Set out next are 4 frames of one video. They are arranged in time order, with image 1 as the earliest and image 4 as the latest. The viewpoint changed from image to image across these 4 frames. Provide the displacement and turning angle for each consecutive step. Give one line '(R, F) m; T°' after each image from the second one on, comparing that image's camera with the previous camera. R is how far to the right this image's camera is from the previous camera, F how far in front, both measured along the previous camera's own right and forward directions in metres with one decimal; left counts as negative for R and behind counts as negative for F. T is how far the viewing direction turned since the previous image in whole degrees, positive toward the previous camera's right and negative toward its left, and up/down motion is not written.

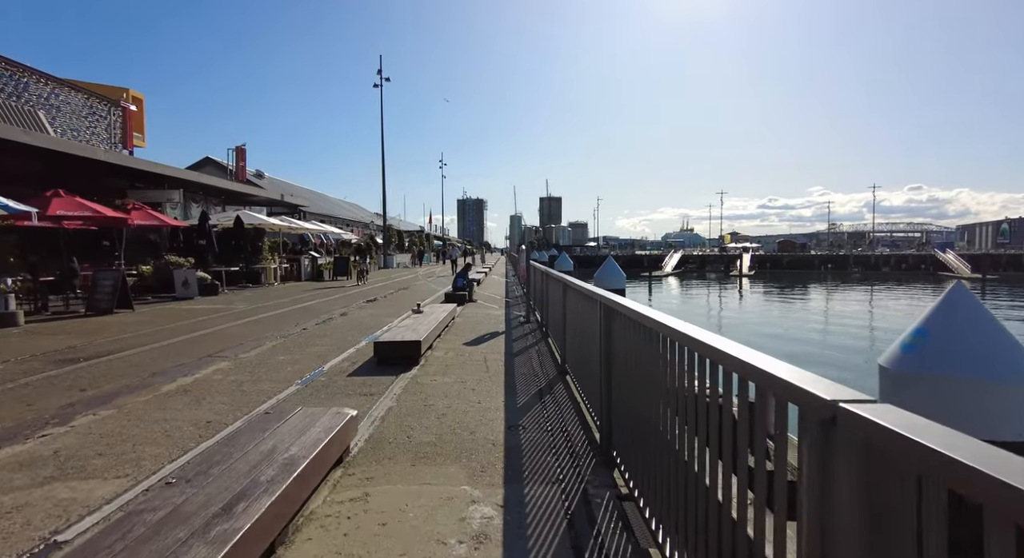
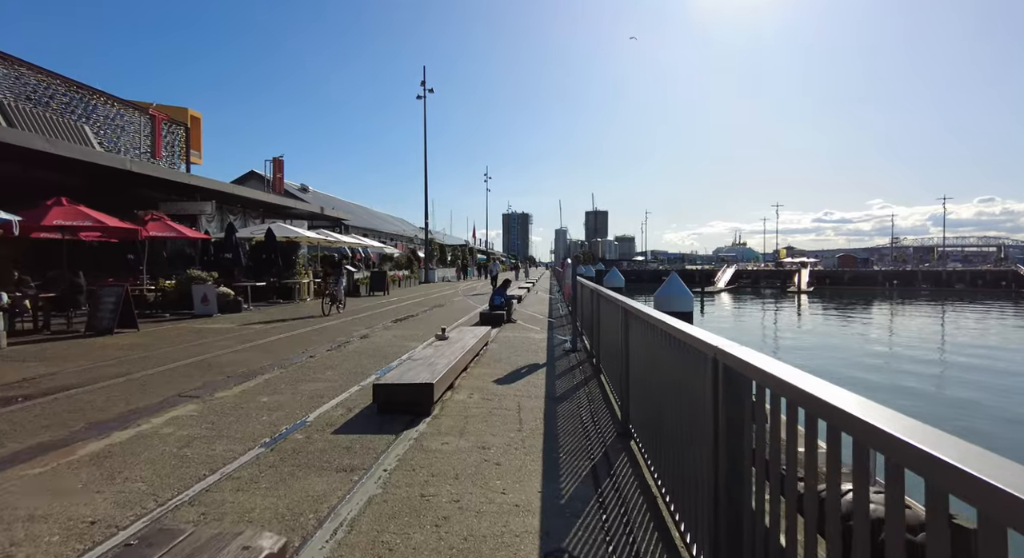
(0.0, +1.9) m; -5°
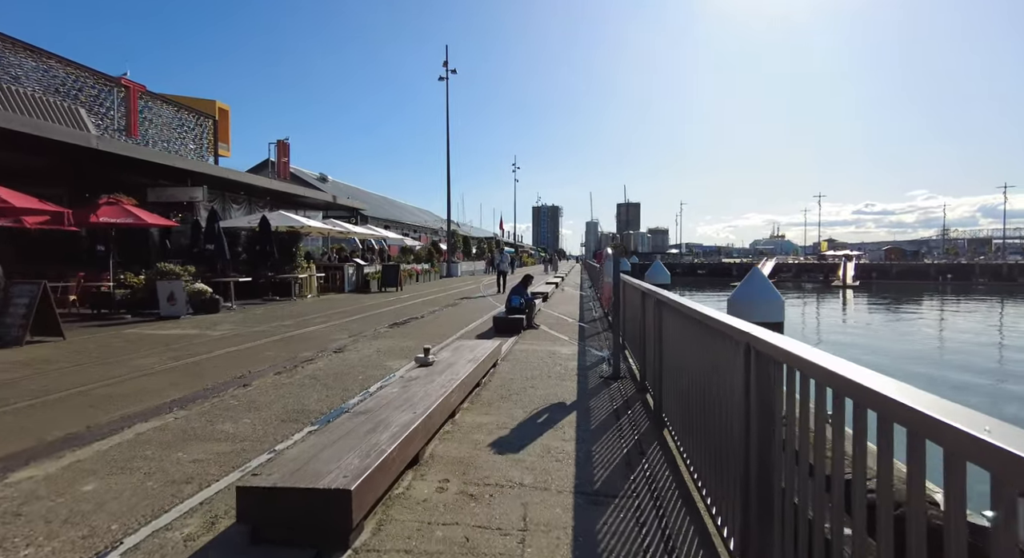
(+0.2, +2.9) m; -4°
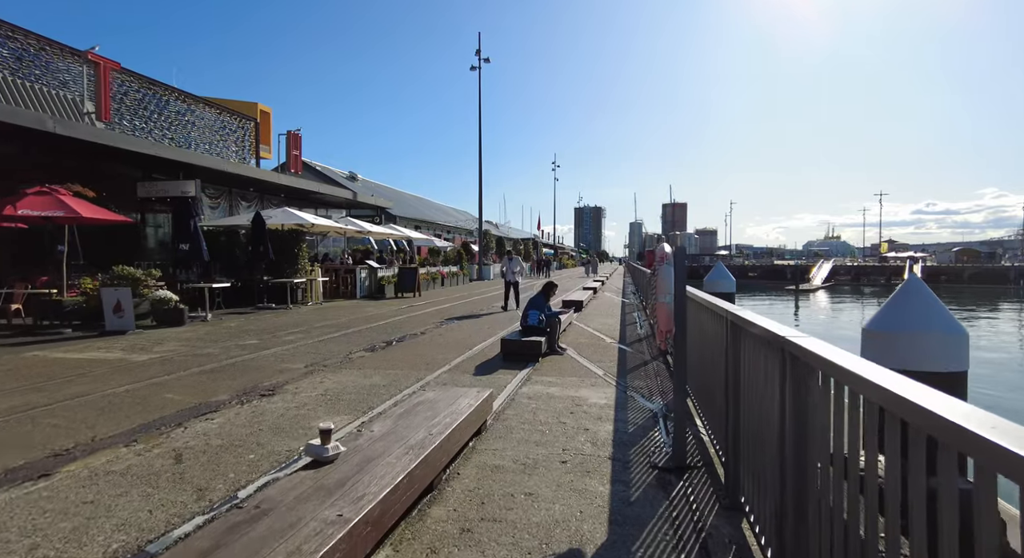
(+0.5, +3.0) m; -5°
